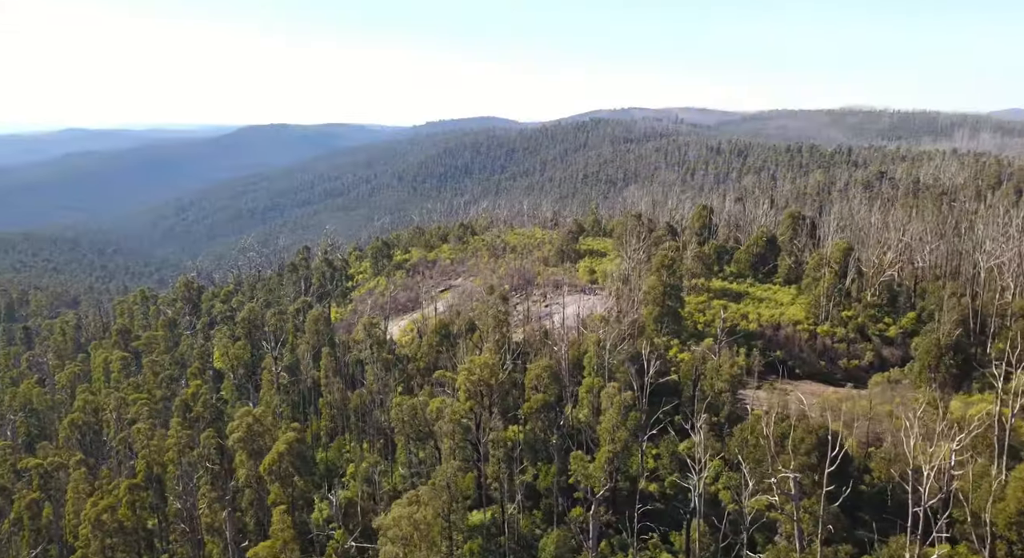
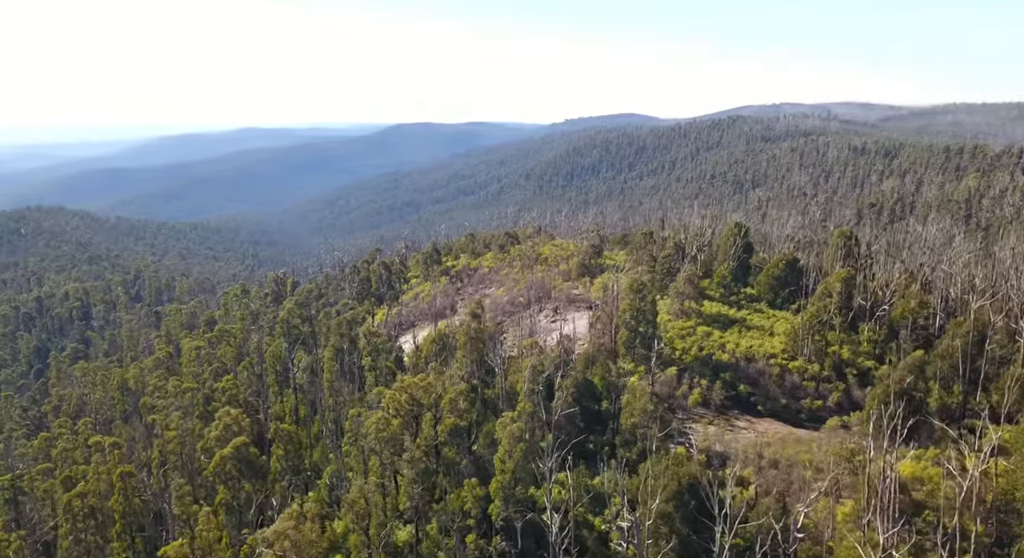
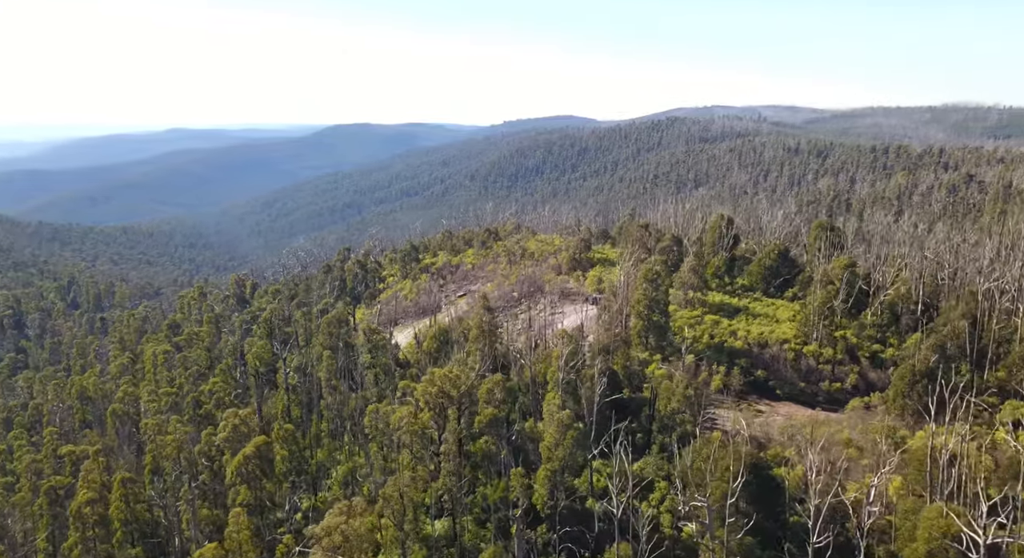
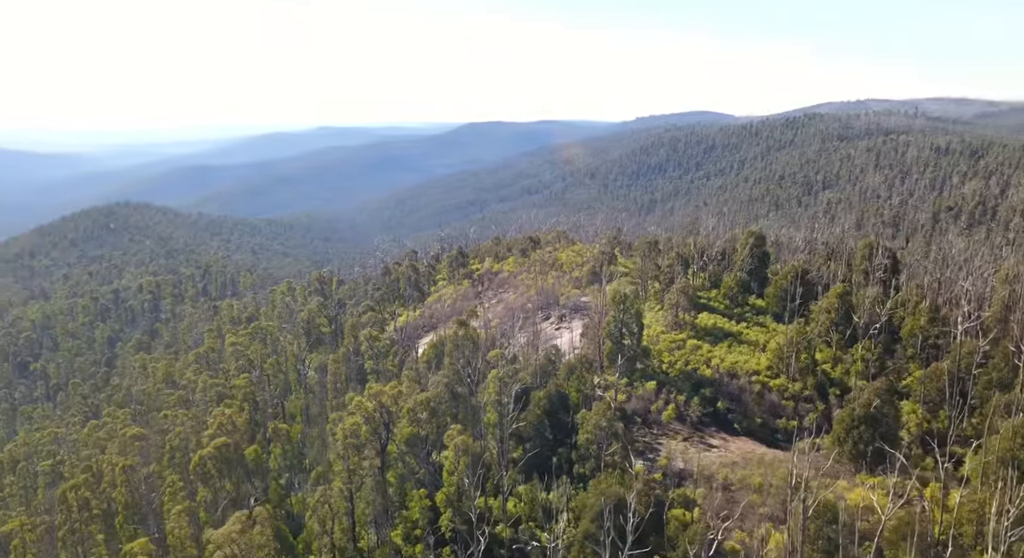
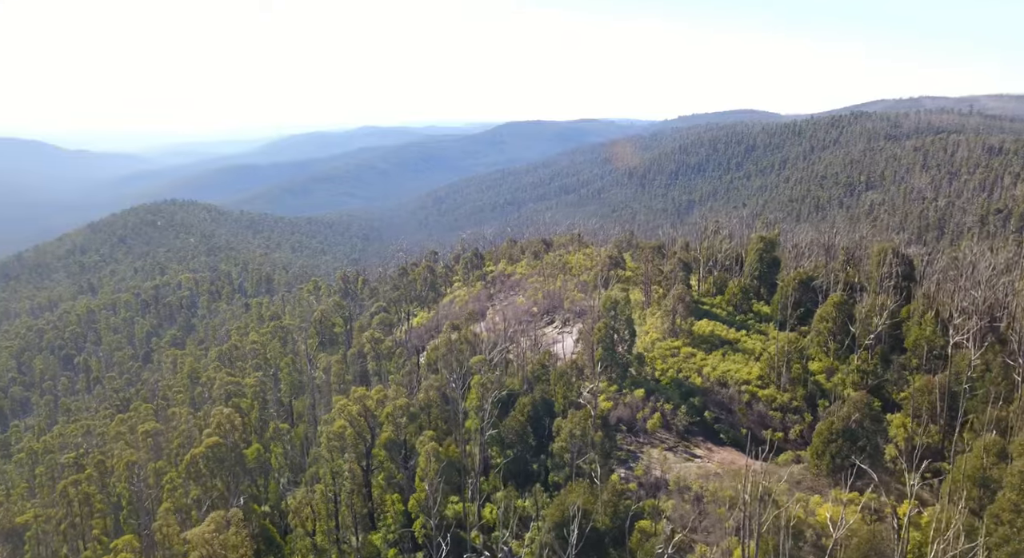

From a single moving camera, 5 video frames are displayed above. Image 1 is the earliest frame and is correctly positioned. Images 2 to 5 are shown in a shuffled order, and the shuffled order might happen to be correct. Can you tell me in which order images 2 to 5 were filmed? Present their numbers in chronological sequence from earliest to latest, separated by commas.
3, 2, 4, 5
